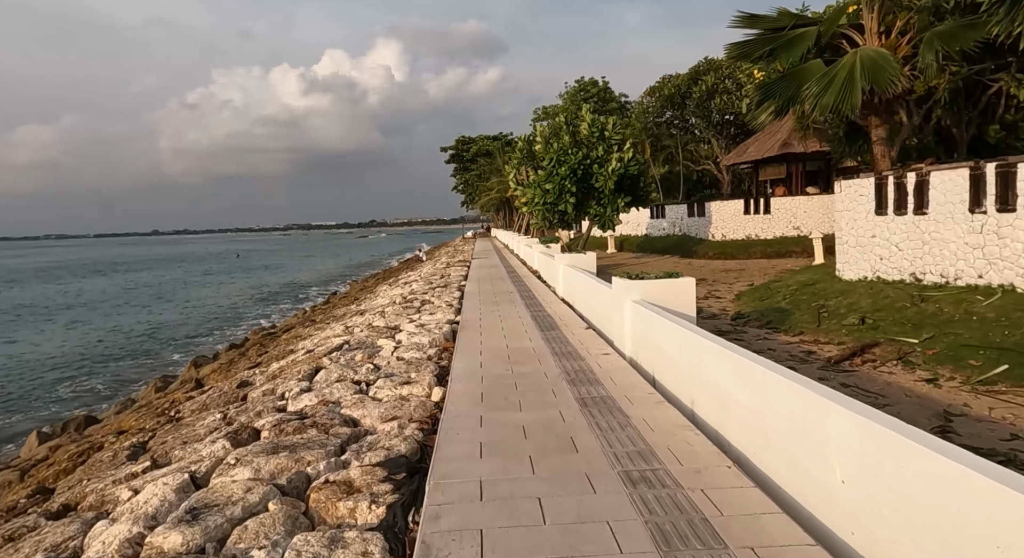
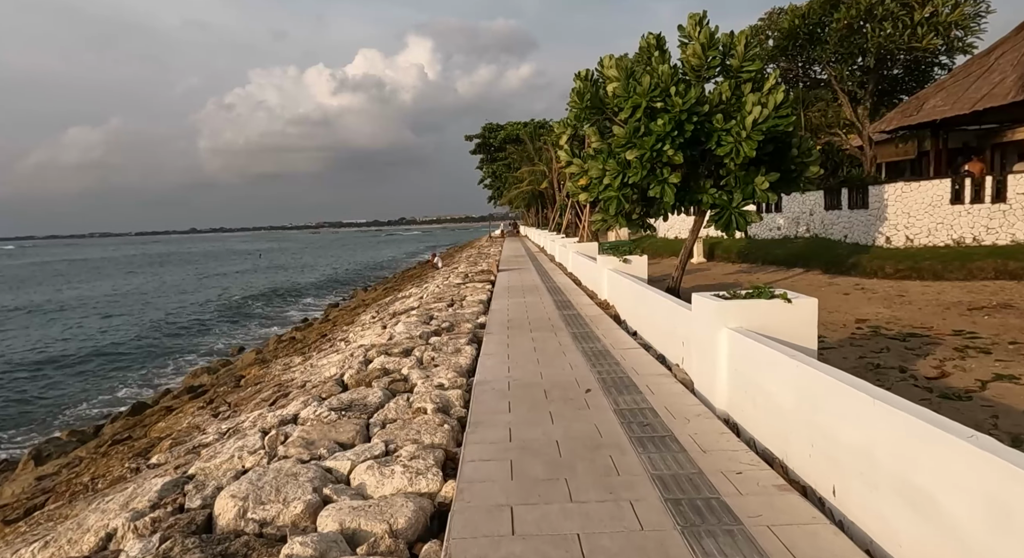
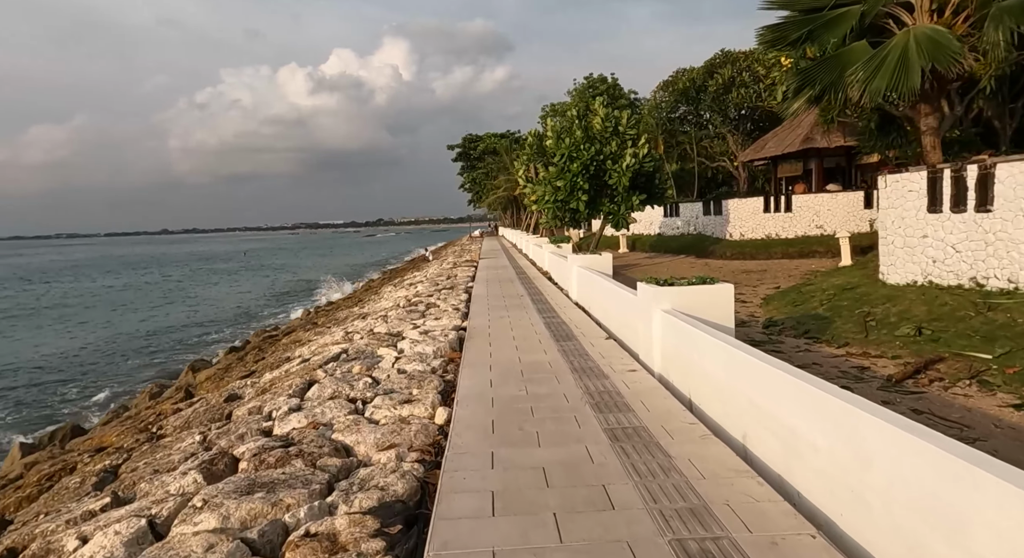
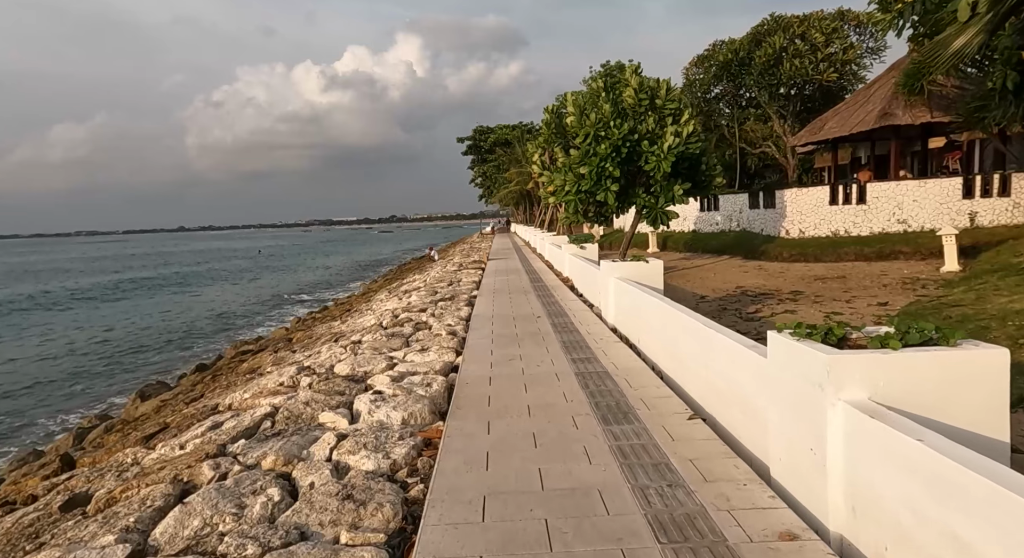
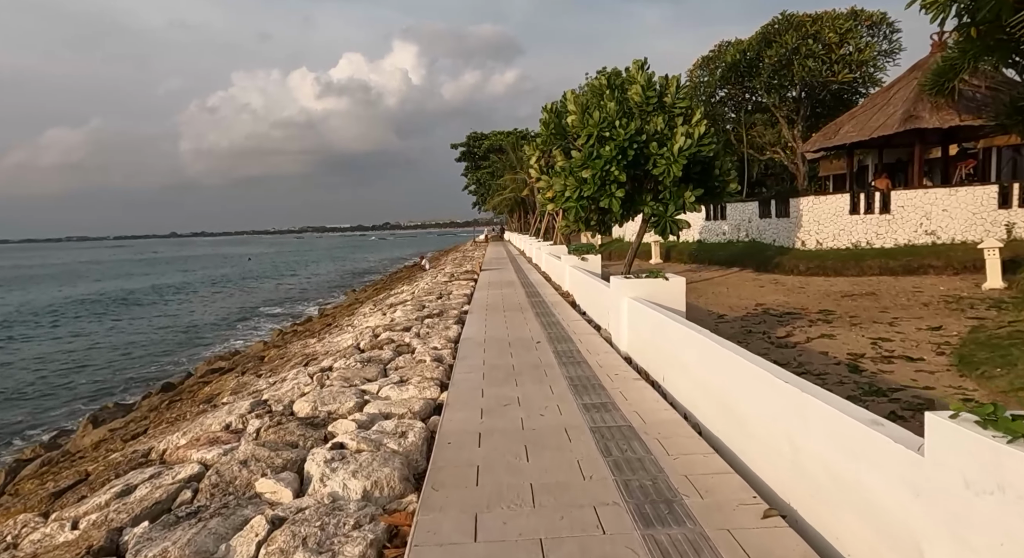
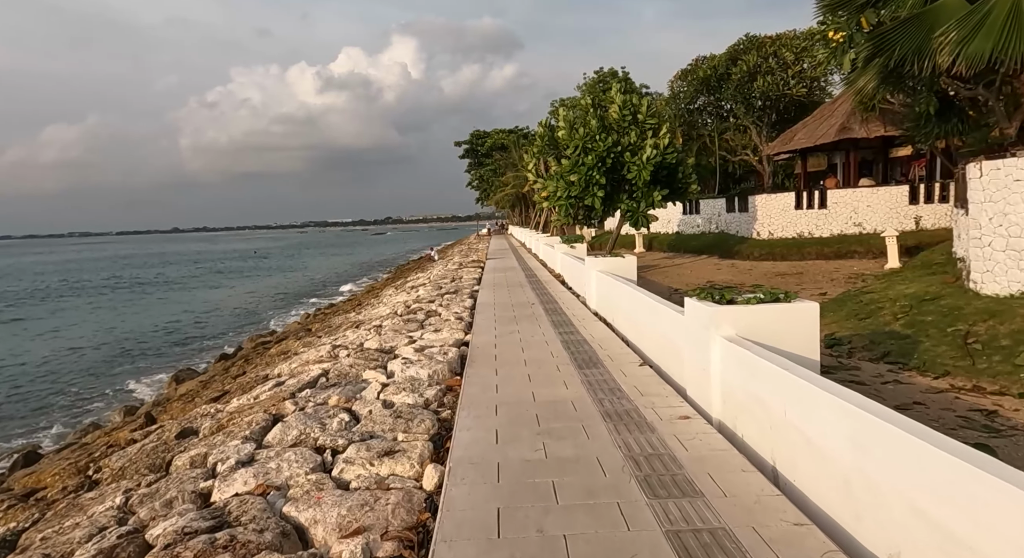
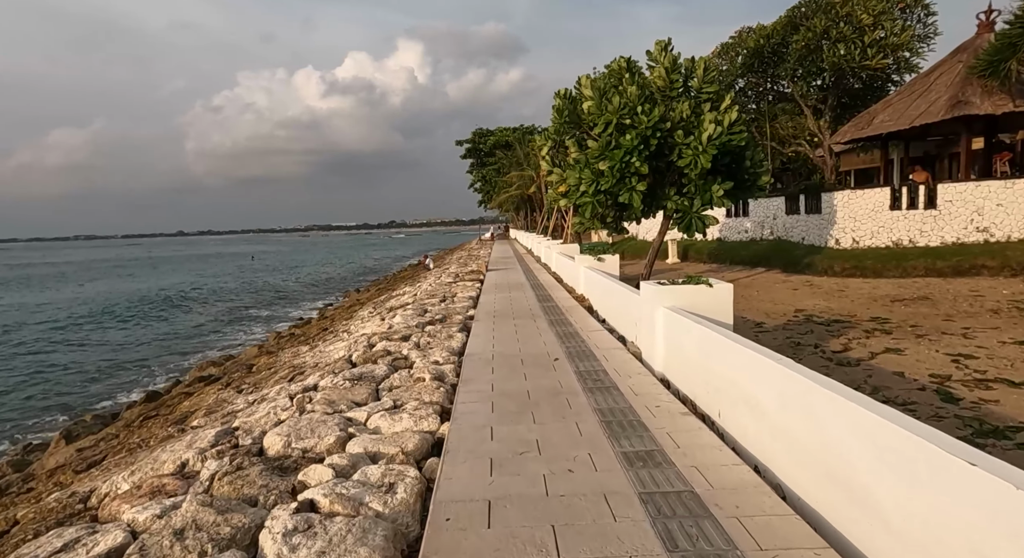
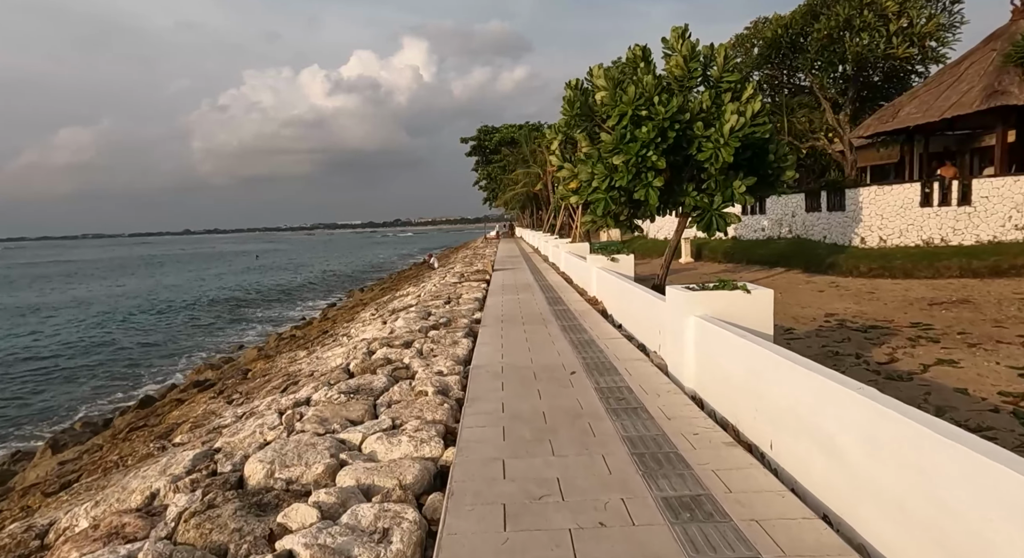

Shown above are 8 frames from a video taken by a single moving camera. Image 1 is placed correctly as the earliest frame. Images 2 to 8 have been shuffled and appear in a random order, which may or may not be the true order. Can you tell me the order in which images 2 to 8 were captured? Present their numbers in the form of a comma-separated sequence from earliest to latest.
3, 6, 4, 5, 7, 8, 2
